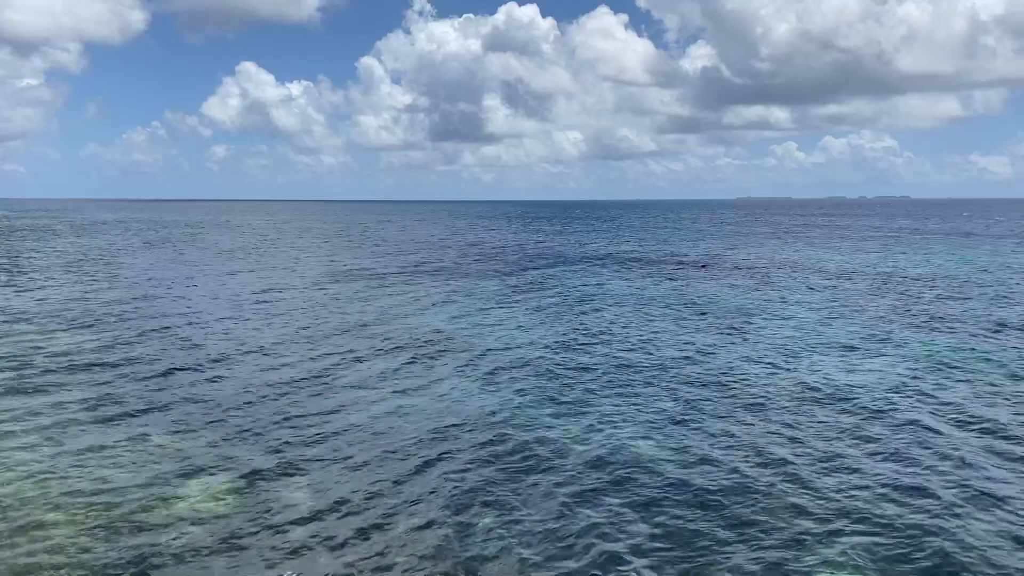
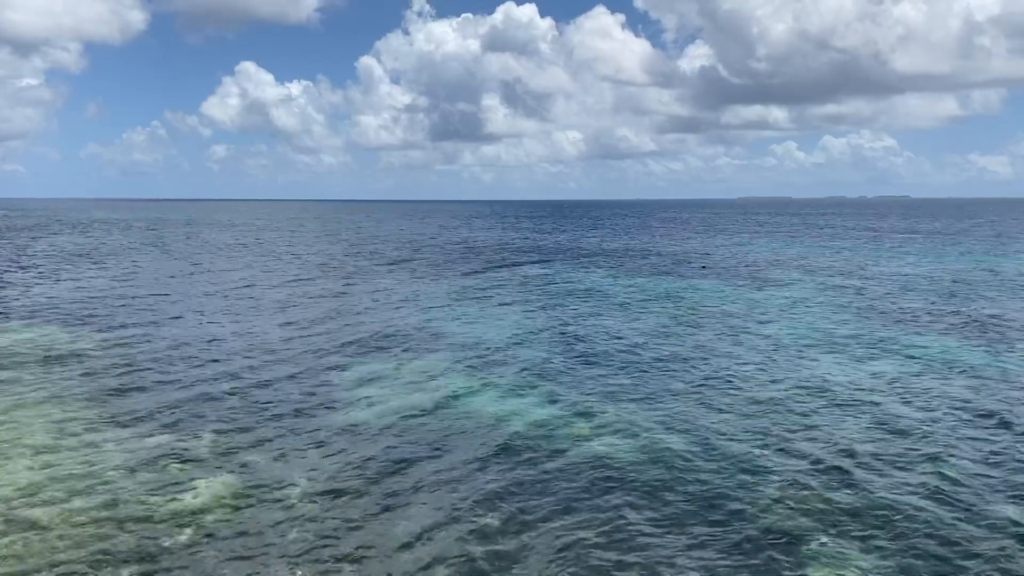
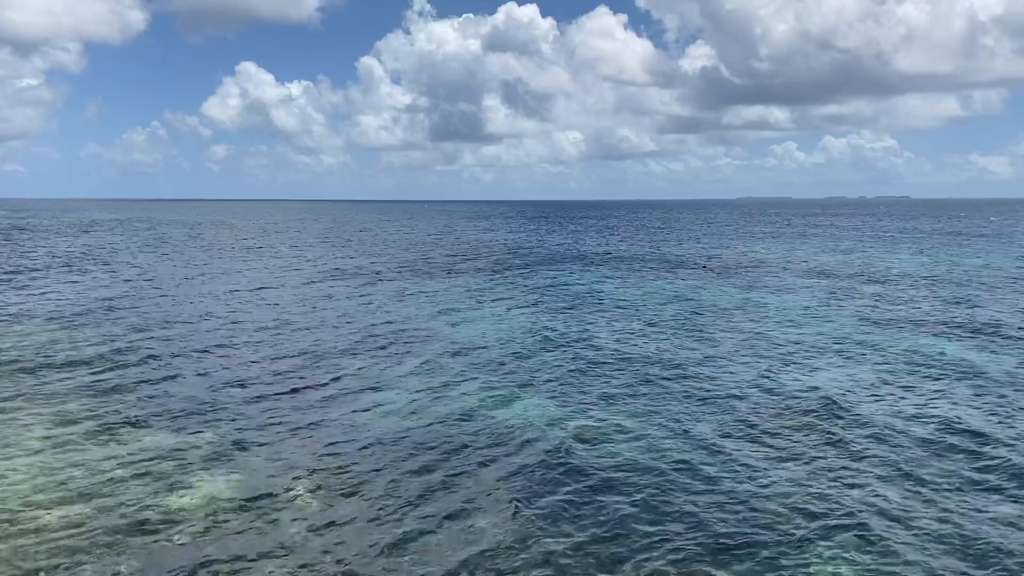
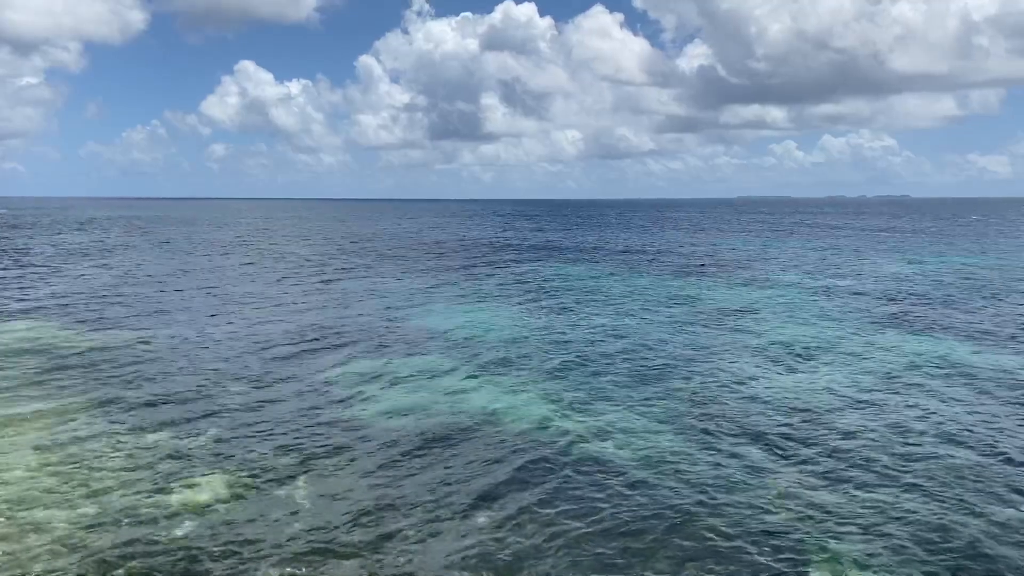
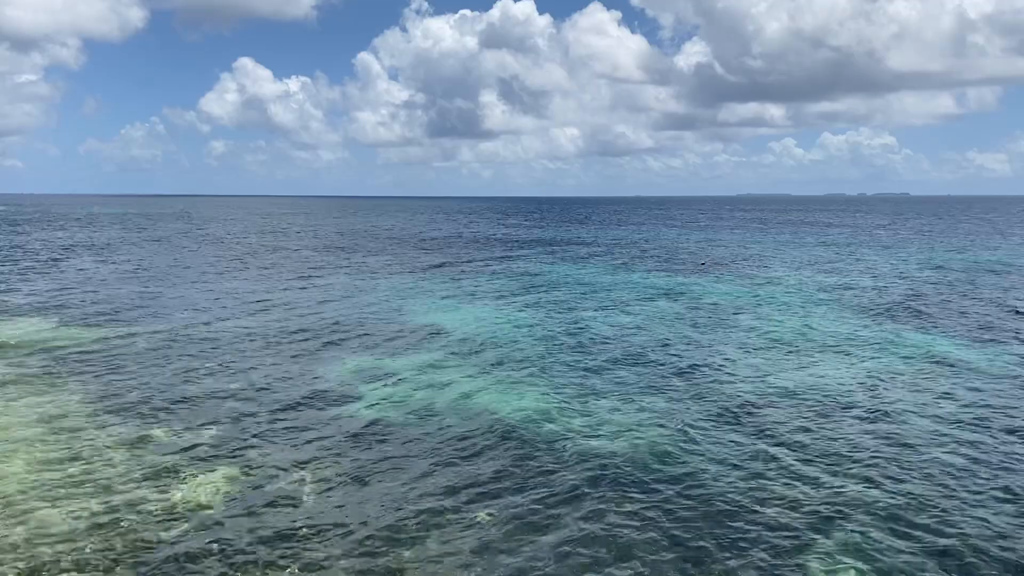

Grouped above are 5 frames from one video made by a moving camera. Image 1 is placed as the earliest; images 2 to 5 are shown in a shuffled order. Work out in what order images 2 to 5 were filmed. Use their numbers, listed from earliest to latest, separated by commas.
3, 2, 4, 5
